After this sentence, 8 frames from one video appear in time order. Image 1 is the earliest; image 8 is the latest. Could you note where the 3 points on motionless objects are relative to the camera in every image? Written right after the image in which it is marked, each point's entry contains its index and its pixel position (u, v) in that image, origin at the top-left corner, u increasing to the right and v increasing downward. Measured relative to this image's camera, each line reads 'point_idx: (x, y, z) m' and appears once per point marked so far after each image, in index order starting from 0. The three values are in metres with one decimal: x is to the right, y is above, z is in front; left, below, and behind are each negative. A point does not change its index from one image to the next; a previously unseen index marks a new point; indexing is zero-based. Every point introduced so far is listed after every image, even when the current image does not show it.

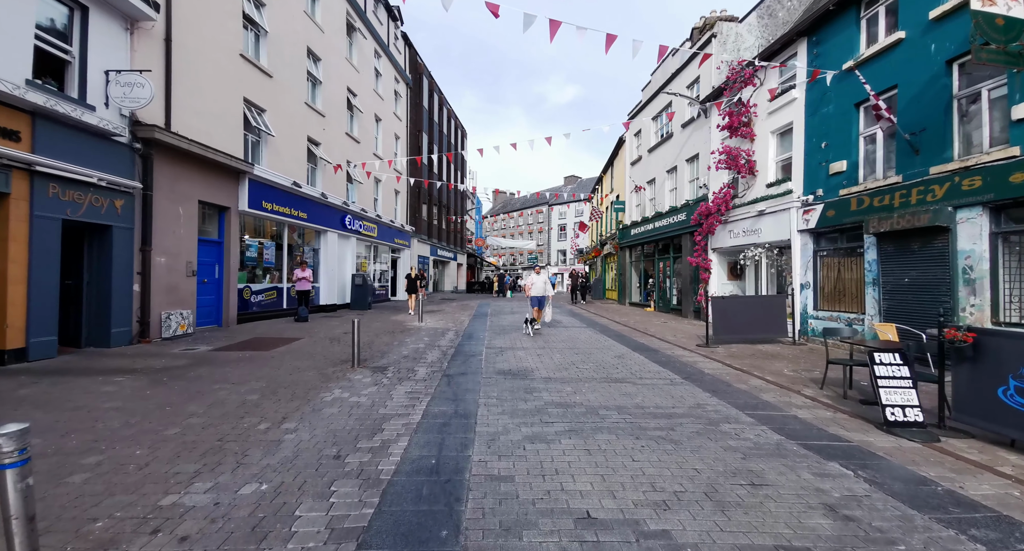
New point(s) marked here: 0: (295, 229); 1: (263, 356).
0: (-6.9, +1.5, +13.0) m
1: (-4.3, -1.4, +7.2) m
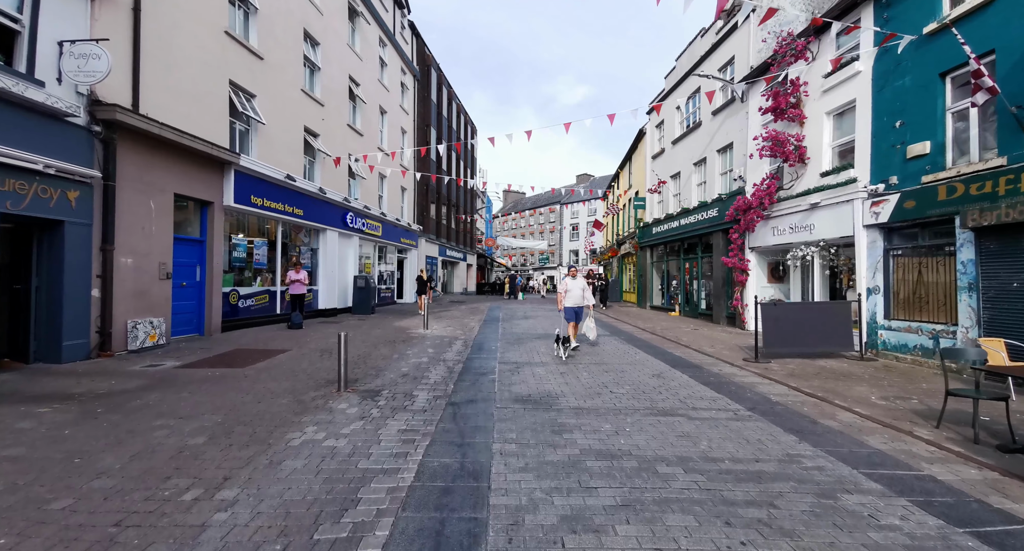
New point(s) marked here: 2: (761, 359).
0: (-6.5, +1.4, +12.0) m
1: (-4.1, -1.5, +6.0) m
2: (+4.7, -1.6, +7.8) m
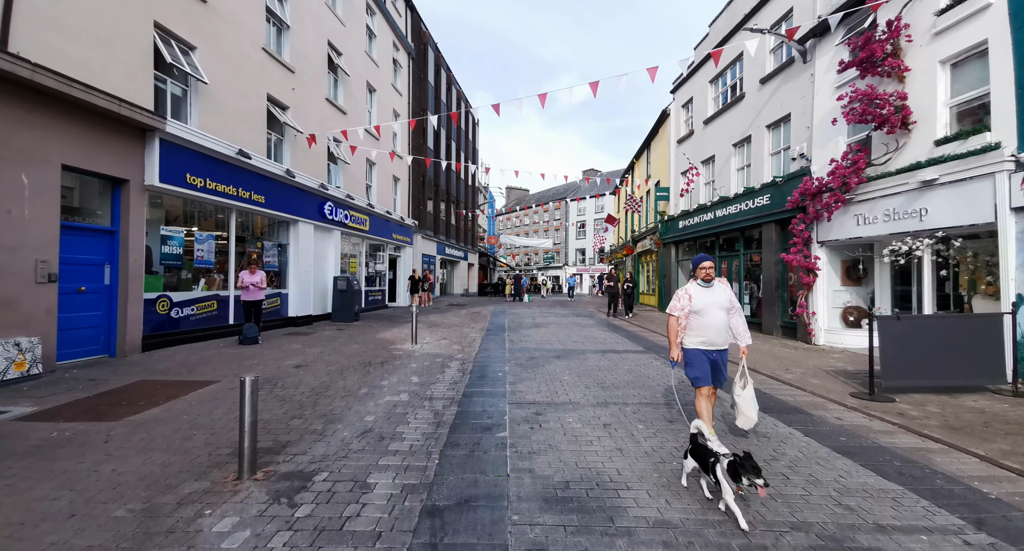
0: (-6.3, +1.4, +9.8) m
1: (-3.9, -1.5, +3.8) m
2: (+4.9, -1.6, +5.5) m
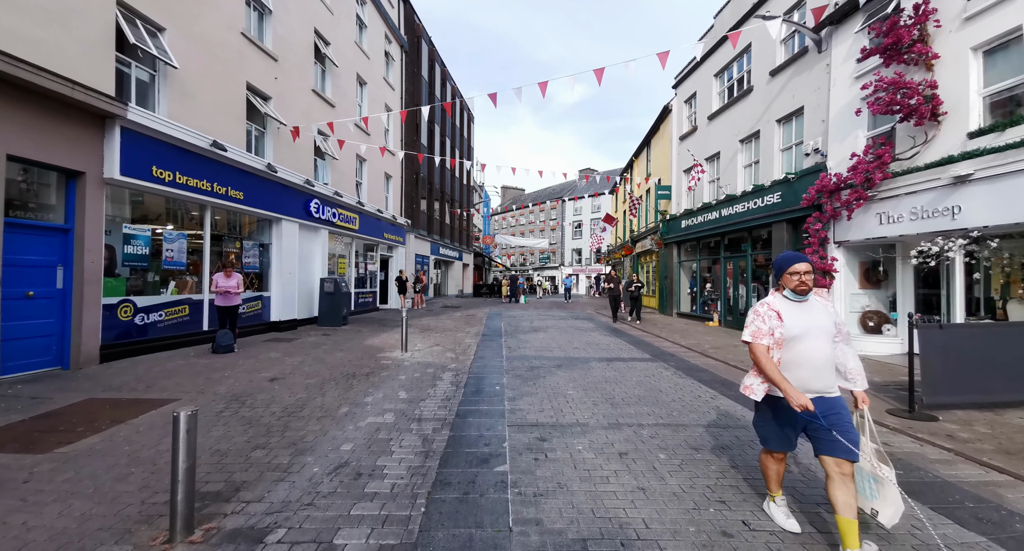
0: (-6.3, +1.3, +9.1) m
1: (-3.9, -1.5, +3.2) m
2: (+4.9, -1.7, +5.0) m
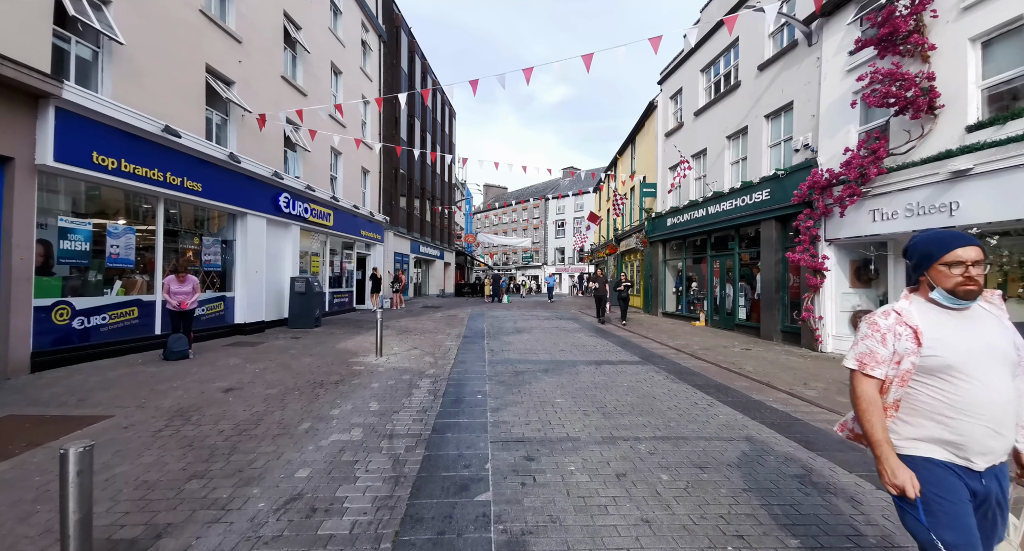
0: (-6.7, +1.4, +8.3) m
1: (-4.0, -1.5, +2.5) m
2: (+4.7, -1.6, +4.7) m
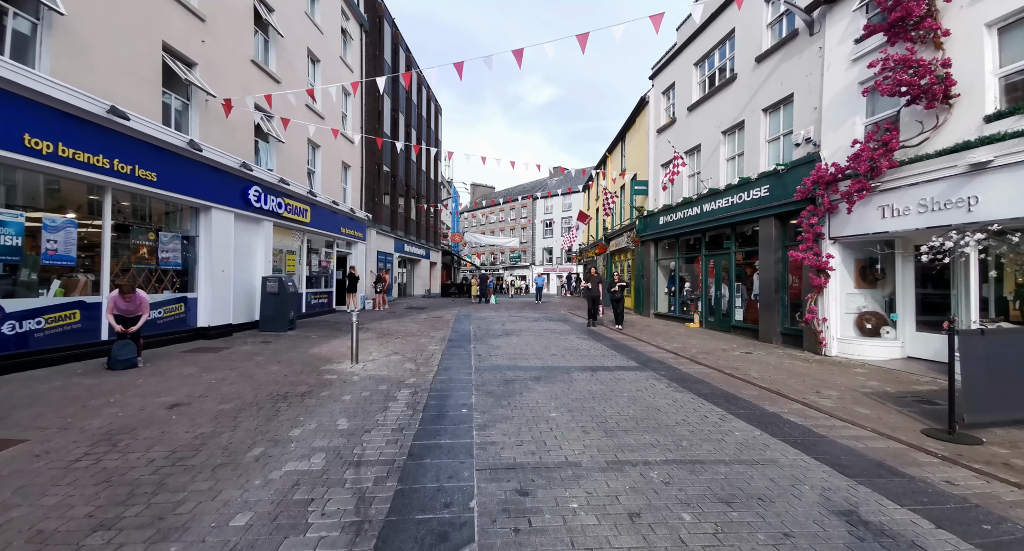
0: (-6.9, +1.4, +7.5) m
1: (-4.0, -1.5, +1.8) m
2: (+4.6, -1.6, +4.2) m
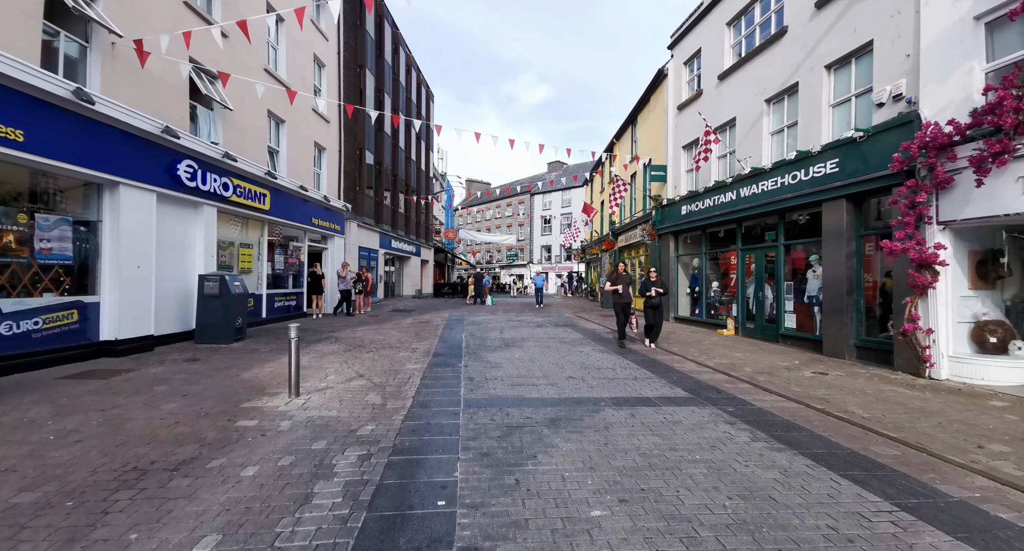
0: (-6.8, +1.4, +5.4) m
1: (-3.9, -1.5, -0.2) m
2: (+4.7, -1.6, +2.3) m
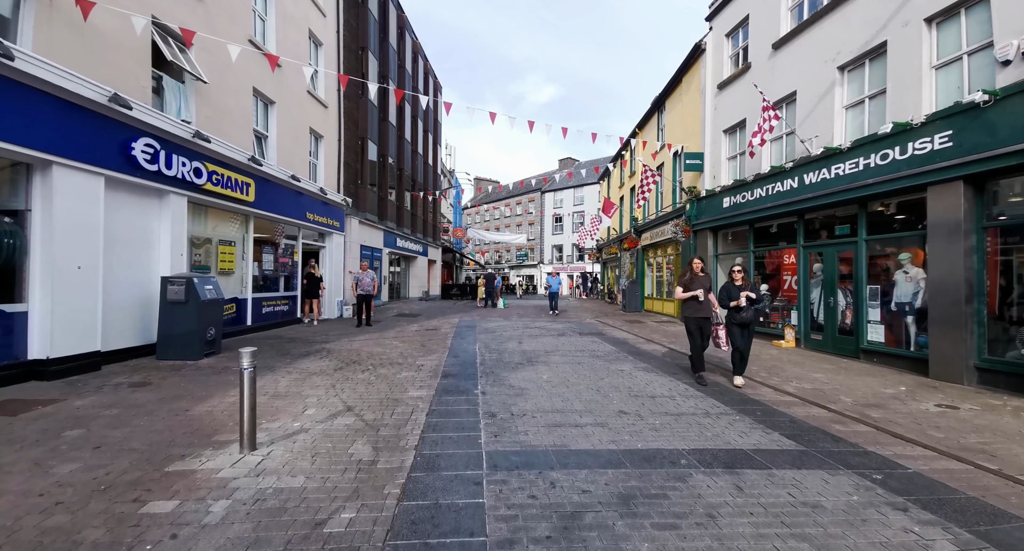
0: (-6.5, +1.4, +4.1) m
1: (-3.6, -1.5, -1.6) m
2: (+5.0, -1.6, +0.7) m
